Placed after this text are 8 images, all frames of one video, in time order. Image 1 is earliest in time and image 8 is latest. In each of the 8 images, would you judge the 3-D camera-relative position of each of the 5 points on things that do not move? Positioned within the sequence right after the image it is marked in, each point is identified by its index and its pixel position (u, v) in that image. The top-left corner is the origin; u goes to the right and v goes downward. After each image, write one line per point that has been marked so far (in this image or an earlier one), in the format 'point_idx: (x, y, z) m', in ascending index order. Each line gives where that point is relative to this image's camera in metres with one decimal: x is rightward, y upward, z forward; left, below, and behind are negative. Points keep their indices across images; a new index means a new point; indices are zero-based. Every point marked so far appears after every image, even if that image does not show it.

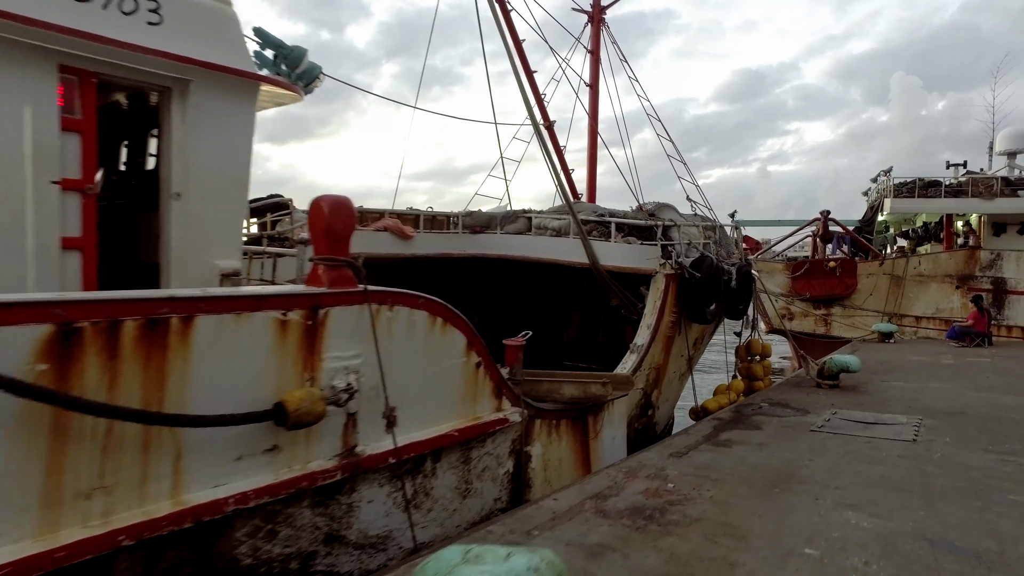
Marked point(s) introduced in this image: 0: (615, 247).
0: (+0.9, +0.4, +6.3) m
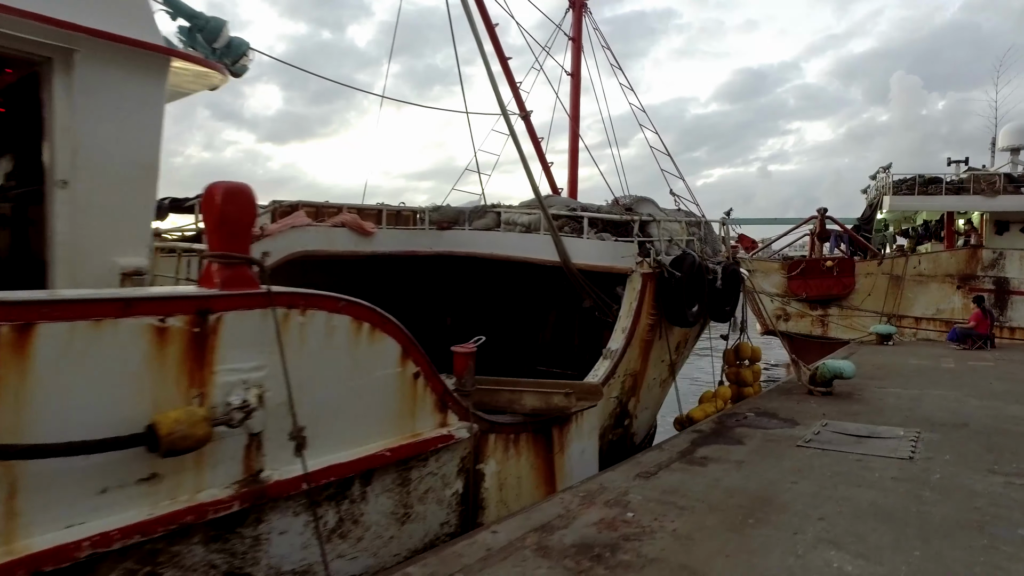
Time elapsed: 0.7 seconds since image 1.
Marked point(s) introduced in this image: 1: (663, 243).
0: (+0.6, +0.4, +5.9) m
1: (+1.3, +0.4, +6.2) m
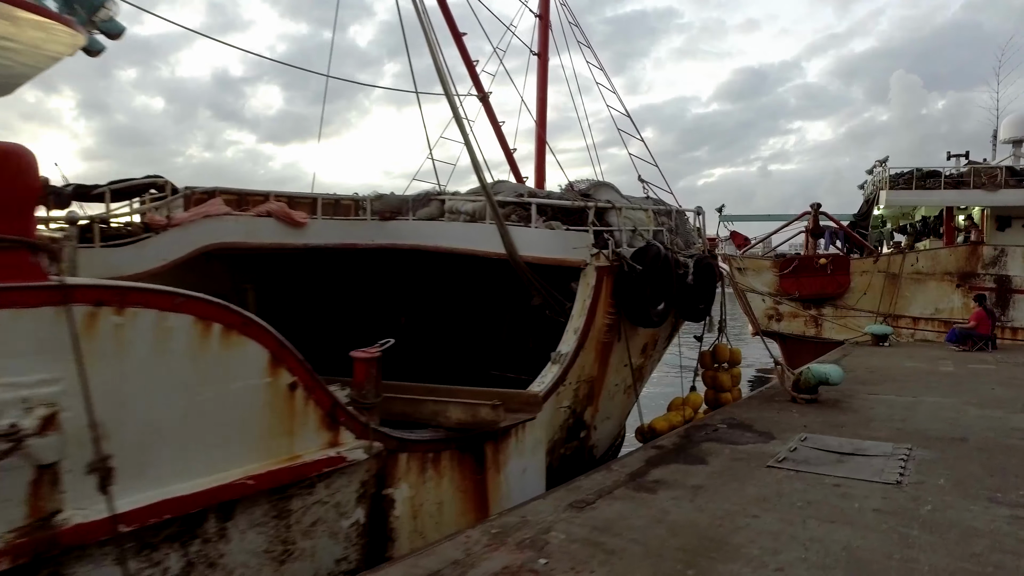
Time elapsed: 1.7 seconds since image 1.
0: (+0.1, +0.4, +5.2) m
1: (+0.8, +0.4, +5.6) m
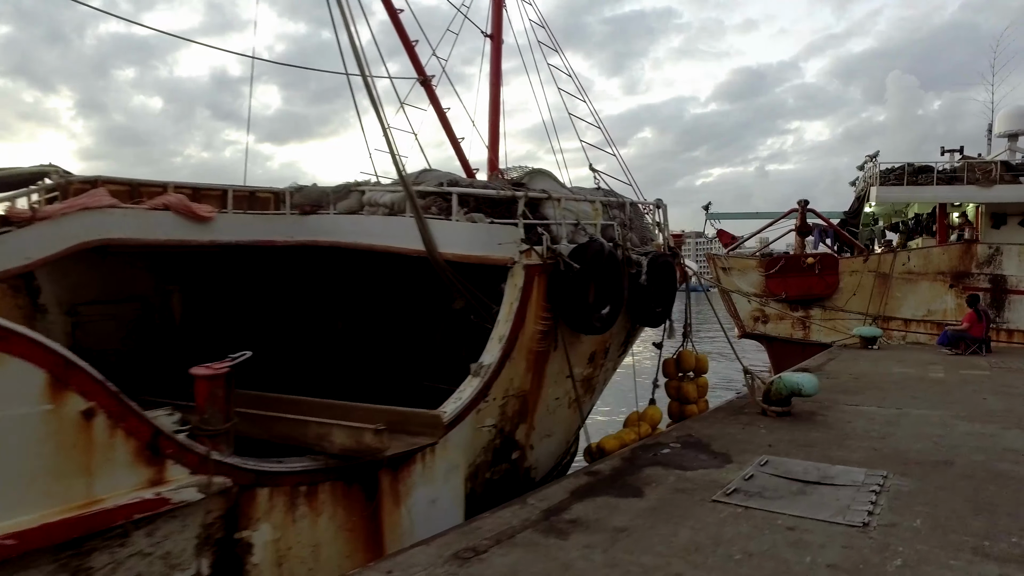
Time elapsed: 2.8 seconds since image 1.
0: (-0.4, +0.4, +4.5) m
1: (+0.3, +0.4, +4.9) m
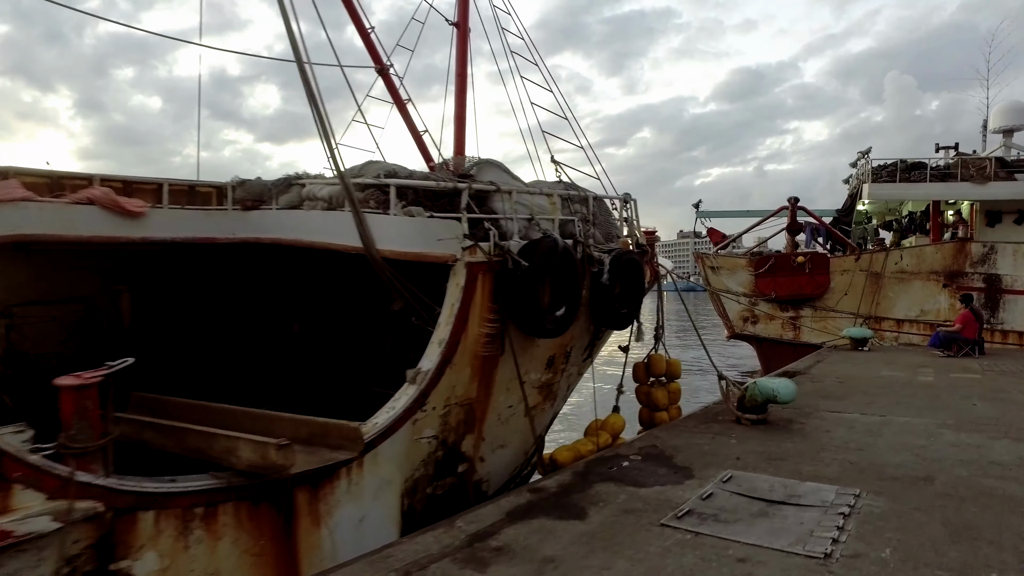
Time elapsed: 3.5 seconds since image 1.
0: (-0.7, +0.4, +4.1) m
1: (0.0, +0.4, +4.5) m
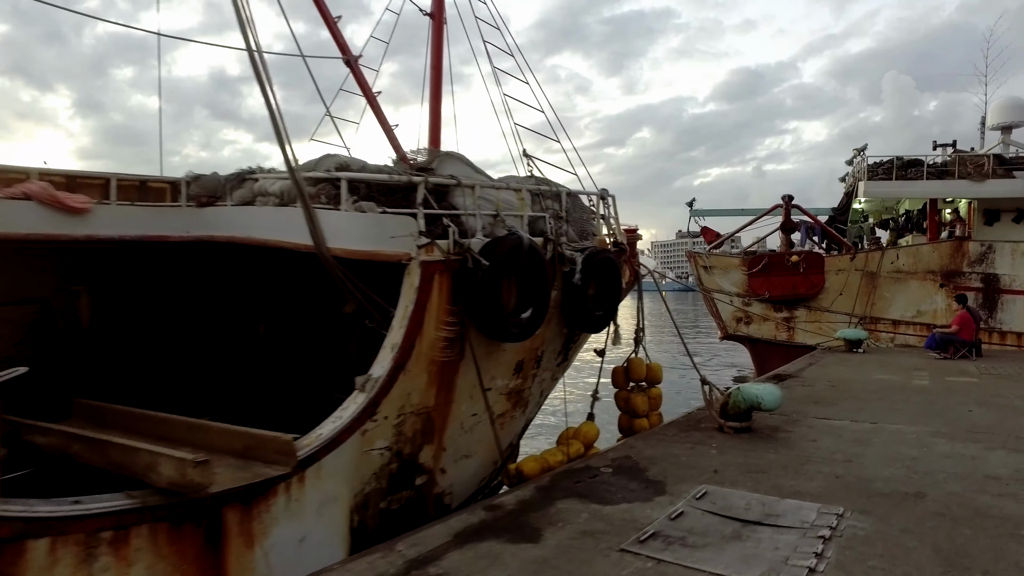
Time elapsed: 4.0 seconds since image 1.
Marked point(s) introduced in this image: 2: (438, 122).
0: (-0.9, +0.4, +3.8) m
1: (-0.3, +0.4, +4.2) m
2: (-0.7, +1.6, +7.0) m
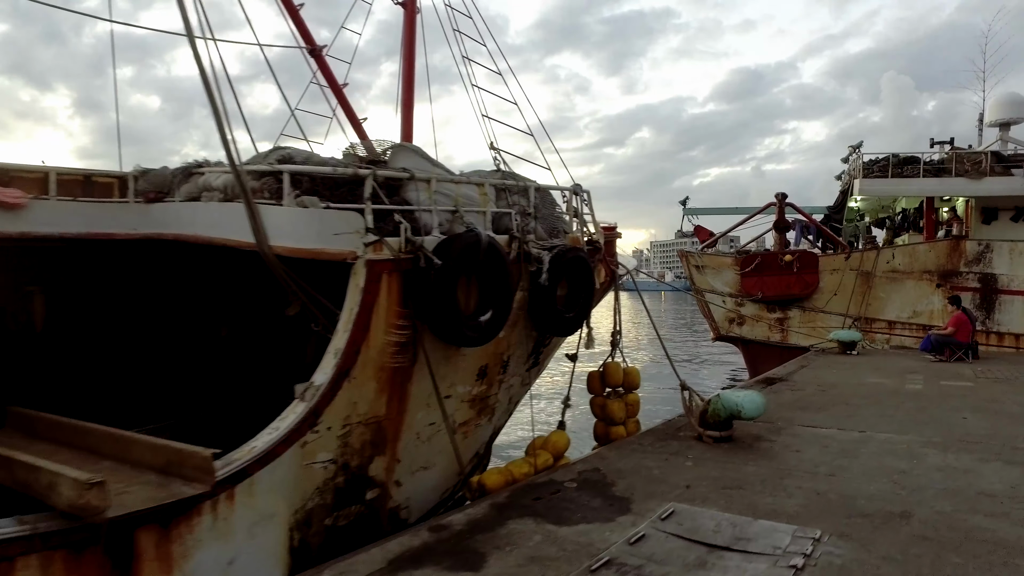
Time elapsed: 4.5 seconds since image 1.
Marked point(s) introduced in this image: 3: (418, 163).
0: (-1.2, +0.4, +3.5) m
1: (-0.5, +0.4, +3.9) m
2: (-1.0, +1.6, +6.7) m
3: (-0.5, +0.7, +4.0) m
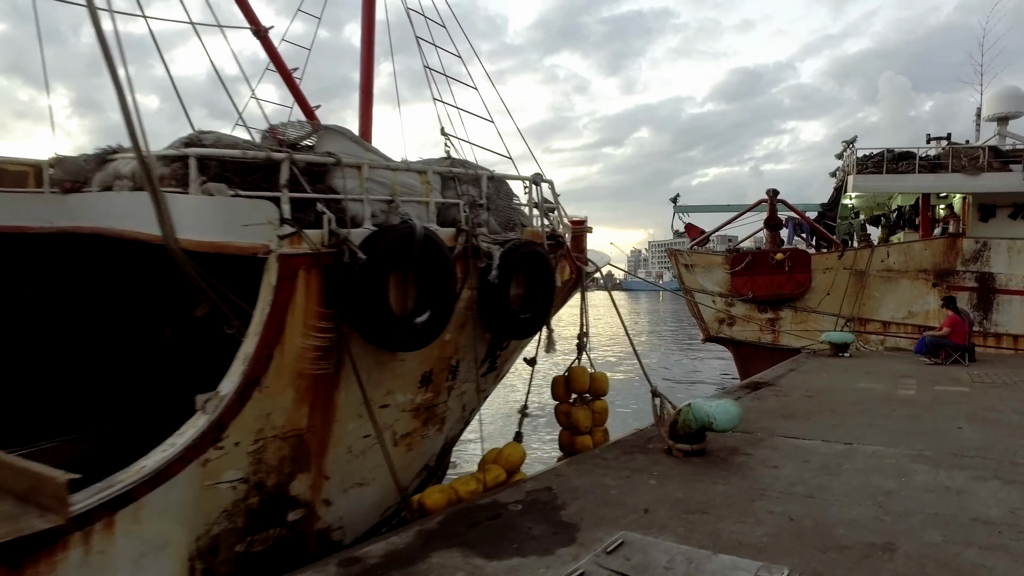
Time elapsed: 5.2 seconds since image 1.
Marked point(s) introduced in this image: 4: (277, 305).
0: (-1.5, +0.4, +3.1) m
1: (-0.8, +0.4, +3.5) m
2: (-1.3, +1.6, +6.2) m
3: (-0.8, +0.7, +3.6) m
4: (-1.0, -0.1, +3.1) m
